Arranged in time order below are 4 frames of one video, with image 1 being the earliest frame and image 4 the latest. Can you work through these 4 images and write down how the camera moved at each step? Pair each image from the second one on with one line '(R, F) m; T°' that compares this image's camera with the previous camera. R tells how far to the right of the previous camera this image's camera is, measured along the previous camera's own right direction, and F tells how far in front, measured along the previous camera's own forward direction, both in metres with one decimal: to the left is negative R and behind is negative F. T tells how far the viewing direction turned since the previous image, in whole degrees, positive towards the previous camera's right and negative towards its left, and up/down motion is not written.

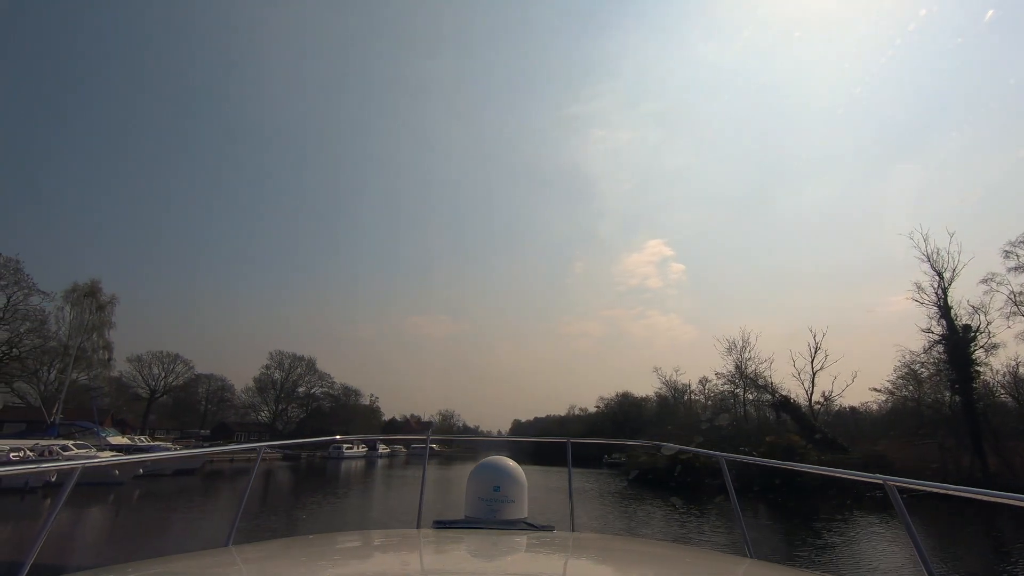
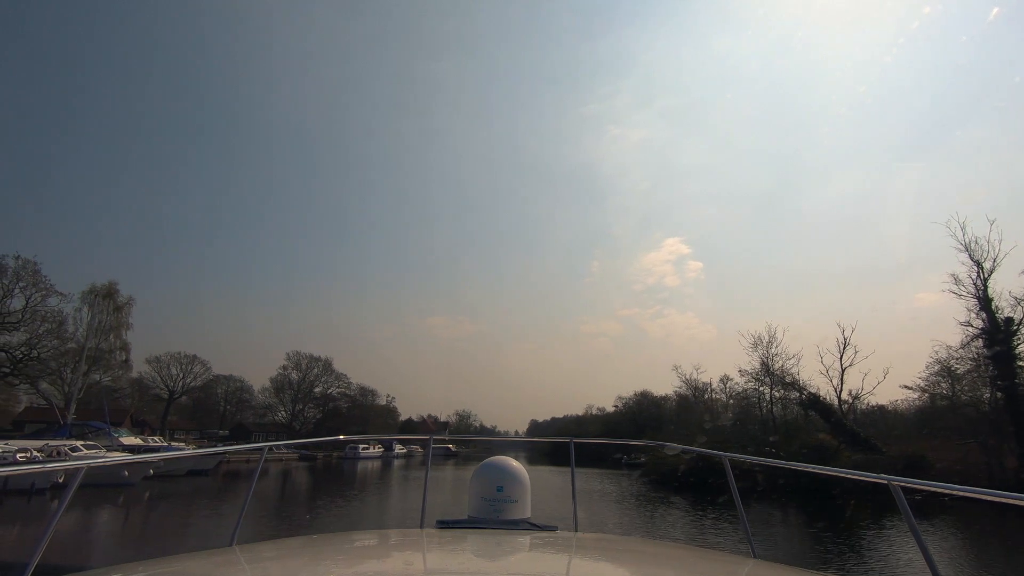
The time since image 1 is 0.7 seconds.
(+0.6, -0.4) m; 0°
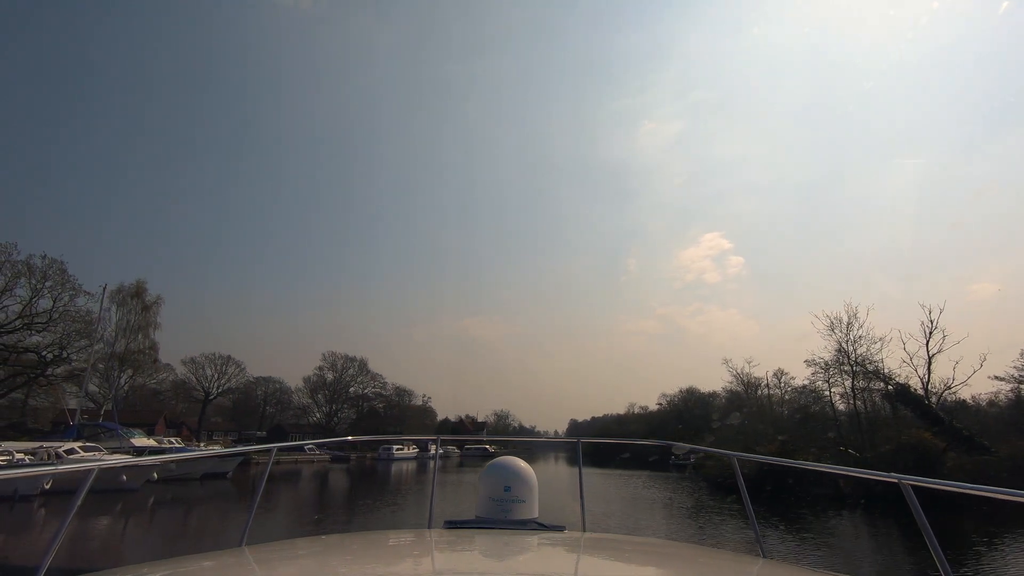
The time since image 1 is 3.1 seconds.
(+1.7, -0.3) m; -1°
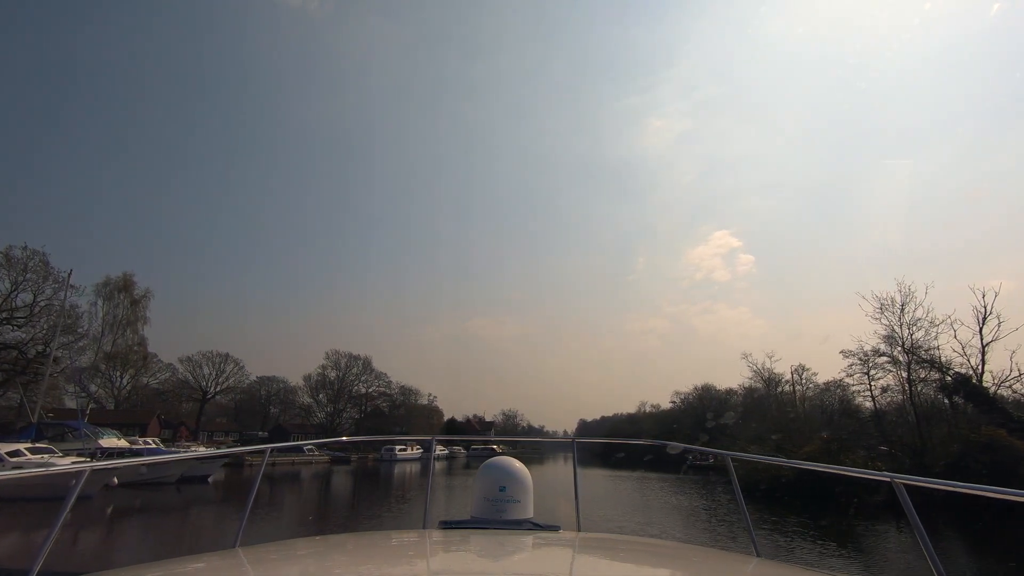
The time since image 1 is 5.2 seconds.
(-0.4, +0.6) m; +1°
